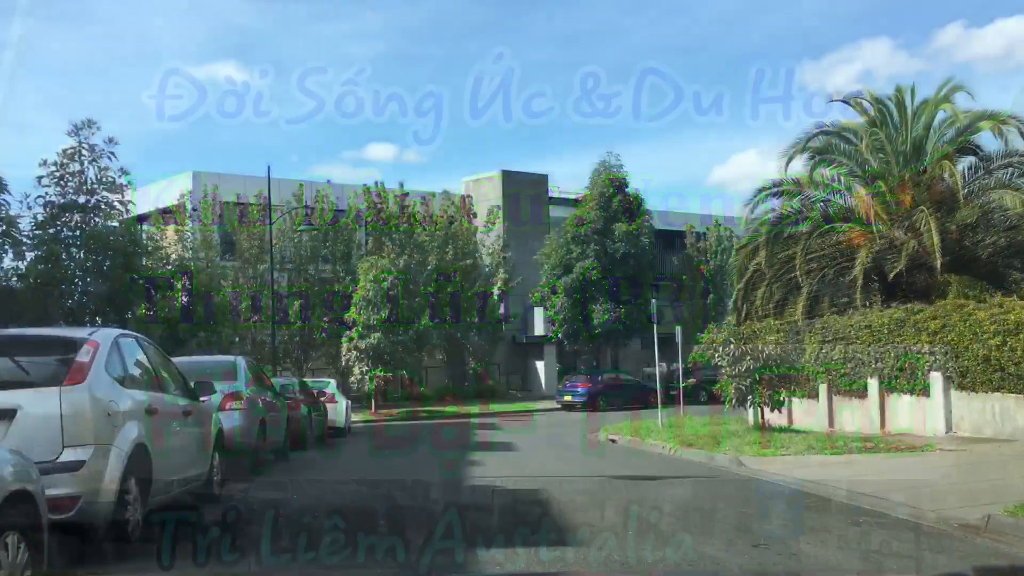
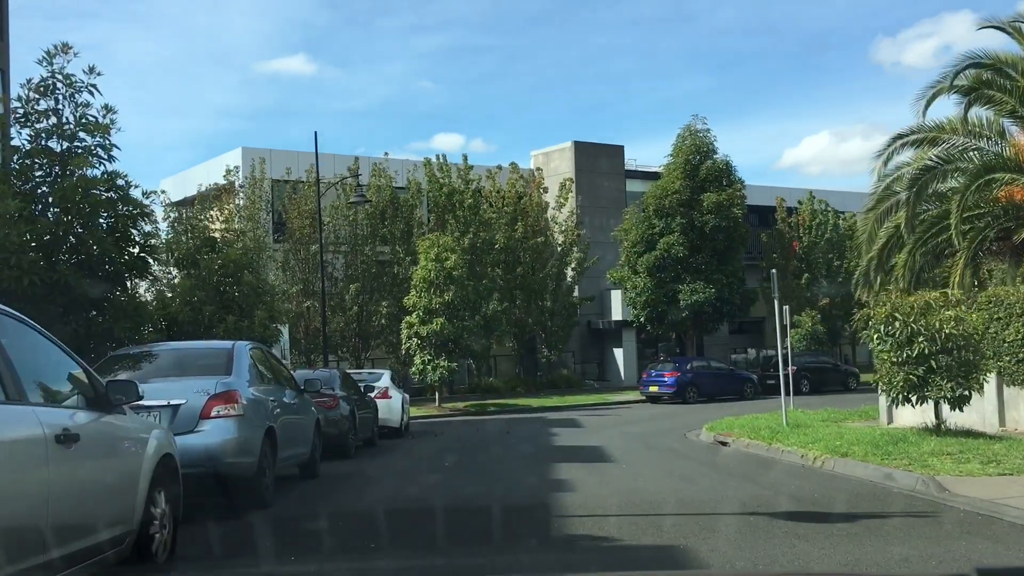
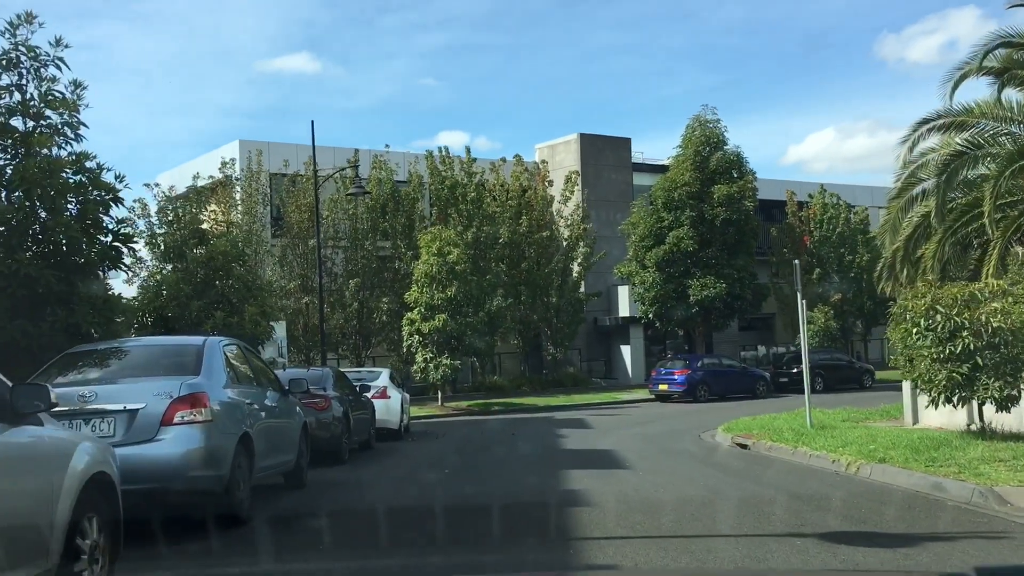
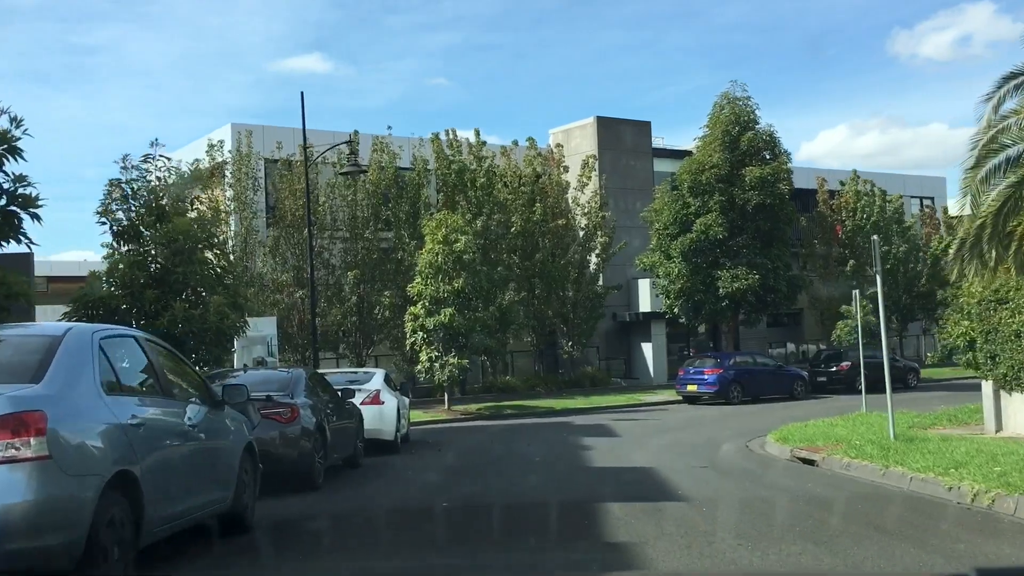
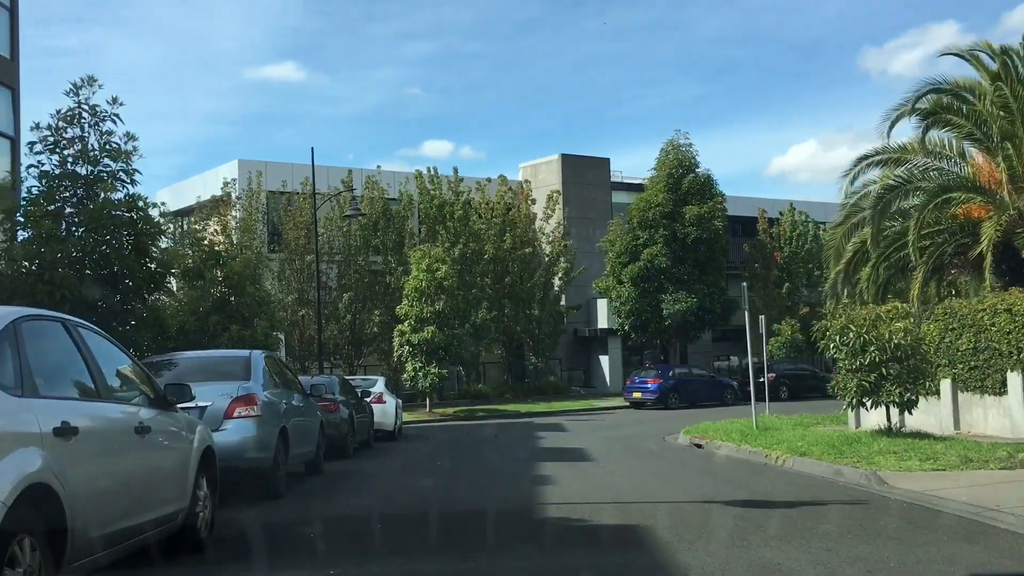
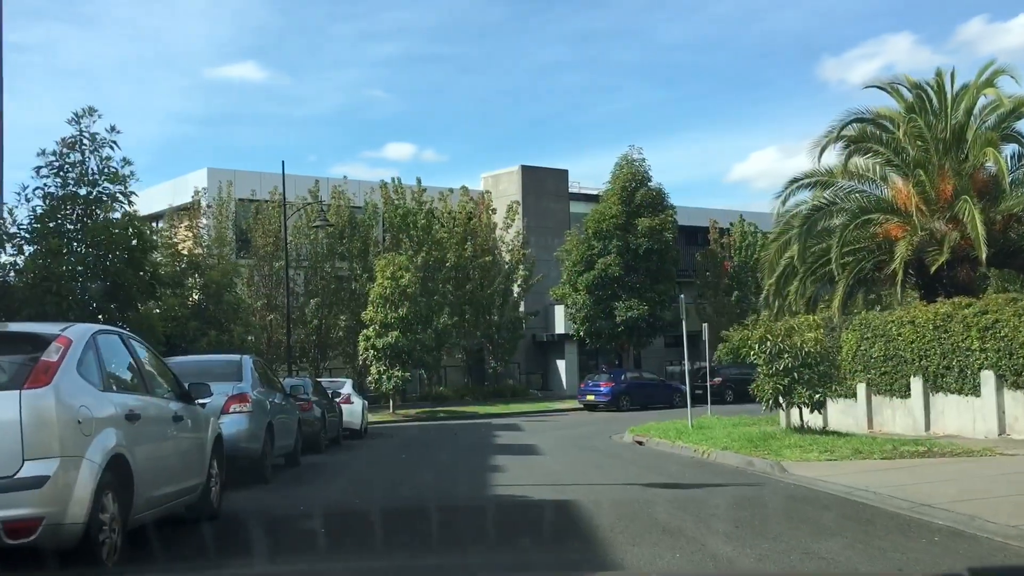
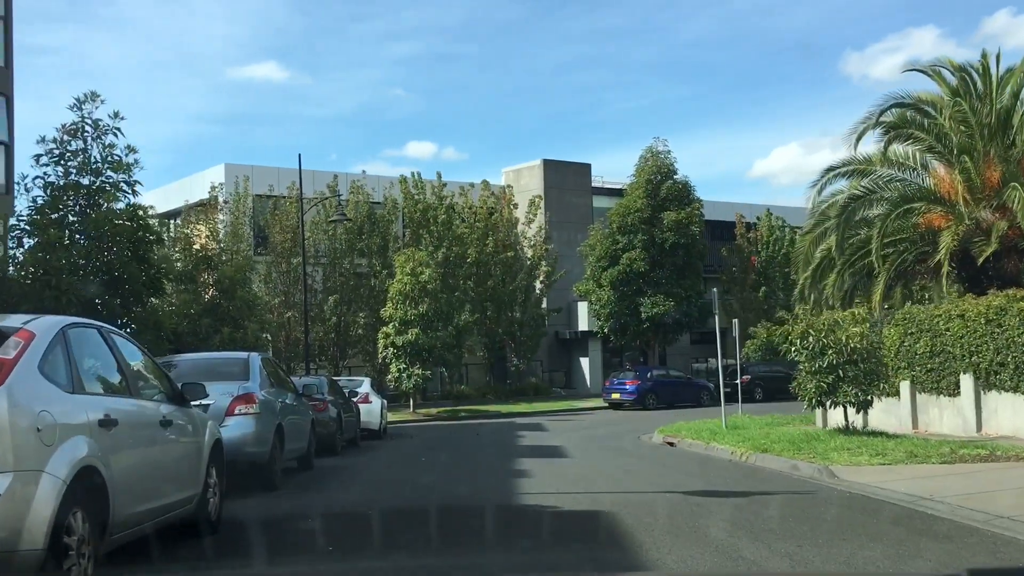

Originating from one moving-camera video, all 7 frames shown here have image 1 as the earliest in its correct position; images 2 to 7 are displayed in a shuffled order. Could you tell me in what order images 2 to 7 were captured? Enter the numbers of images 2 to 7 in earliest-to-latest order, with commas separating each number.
6, 7, 5, 2, 3, 4
